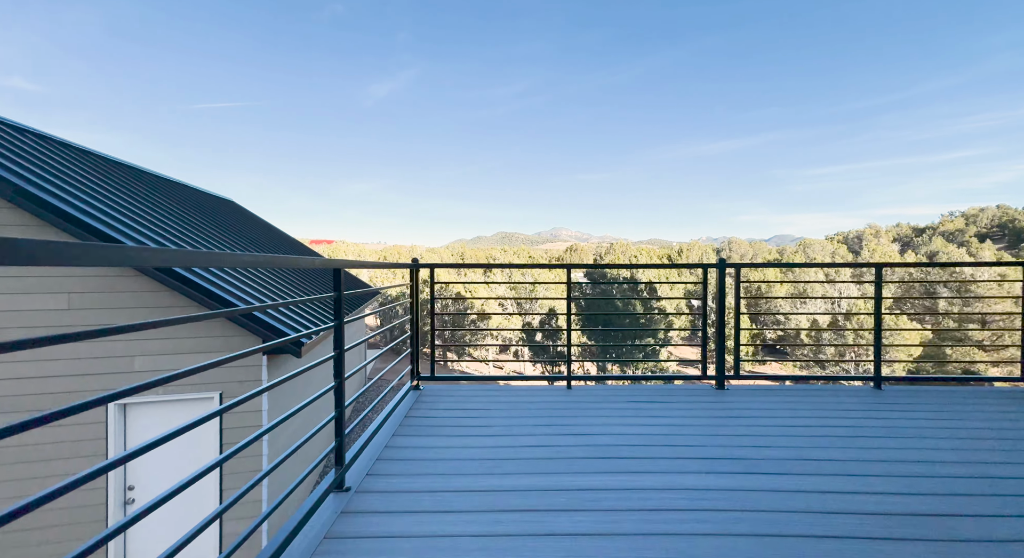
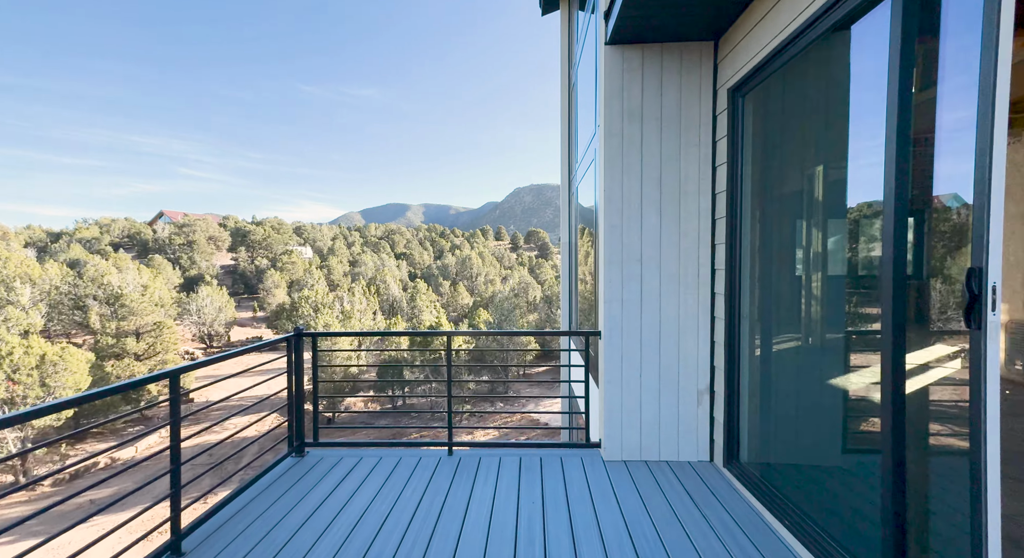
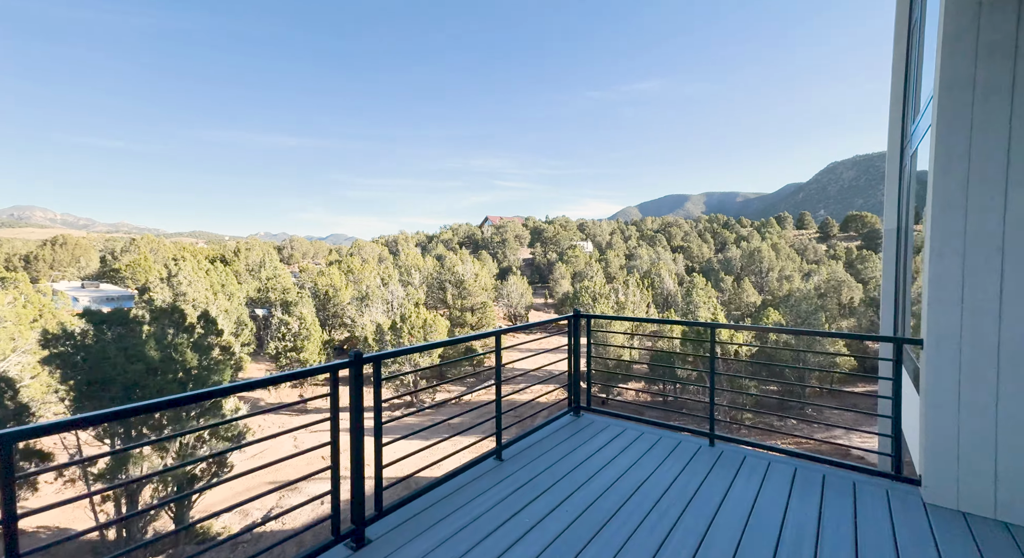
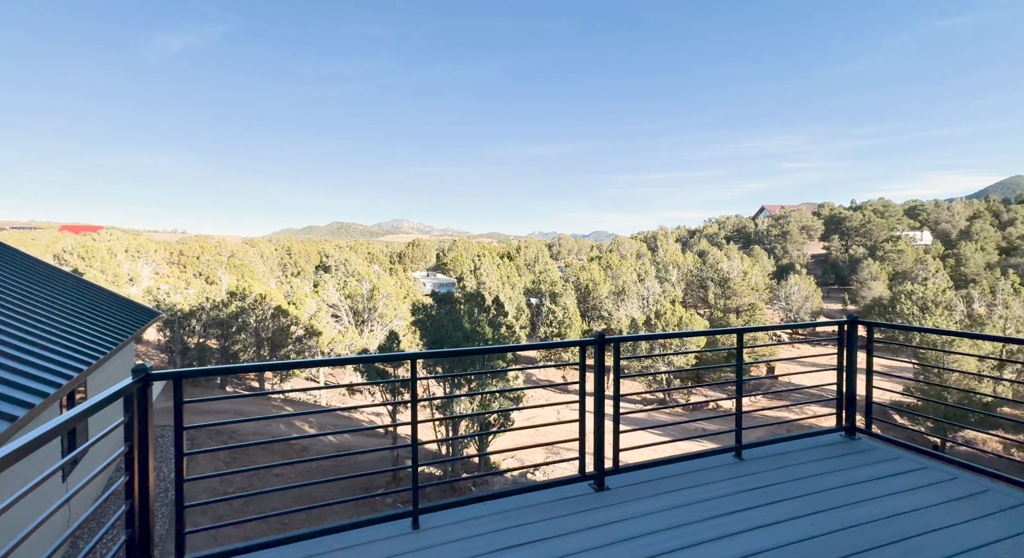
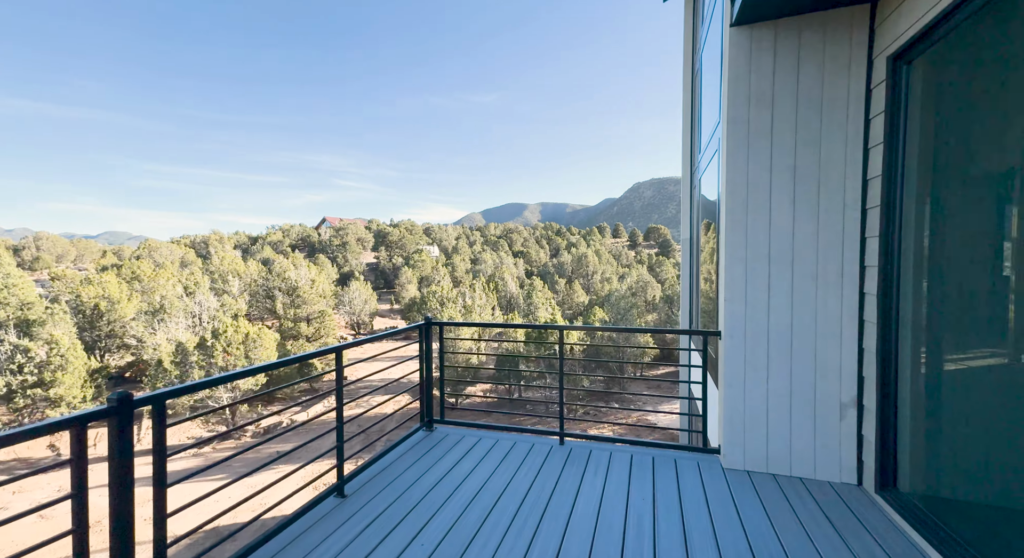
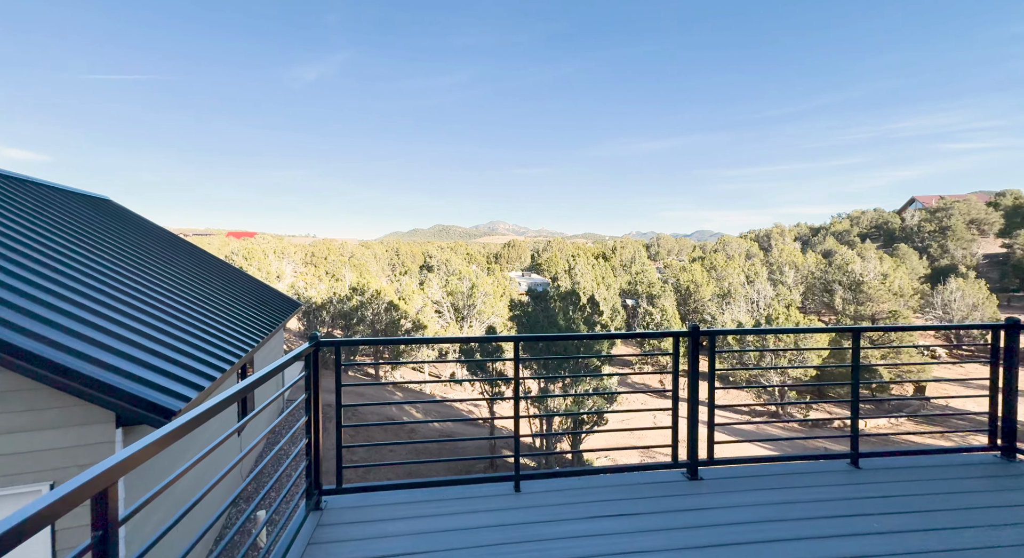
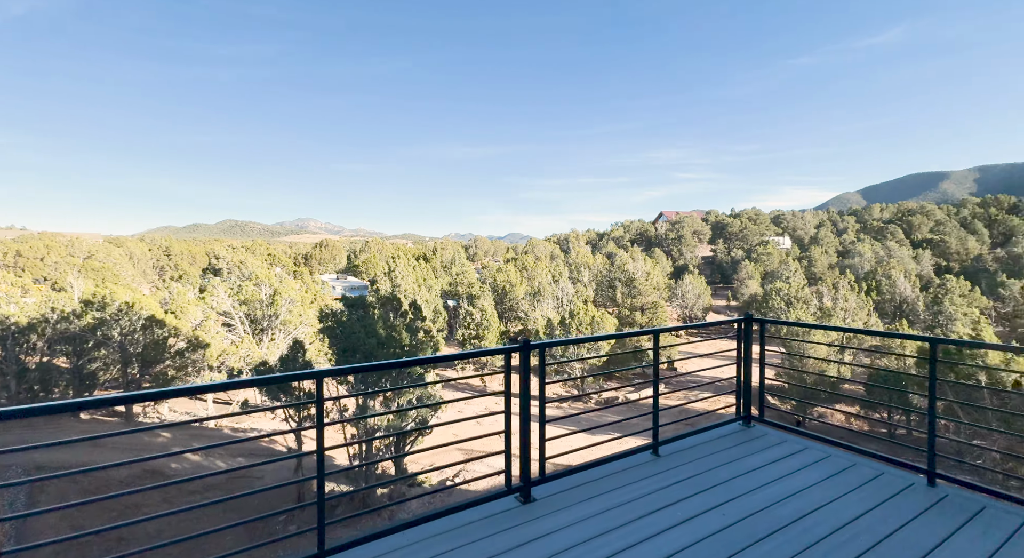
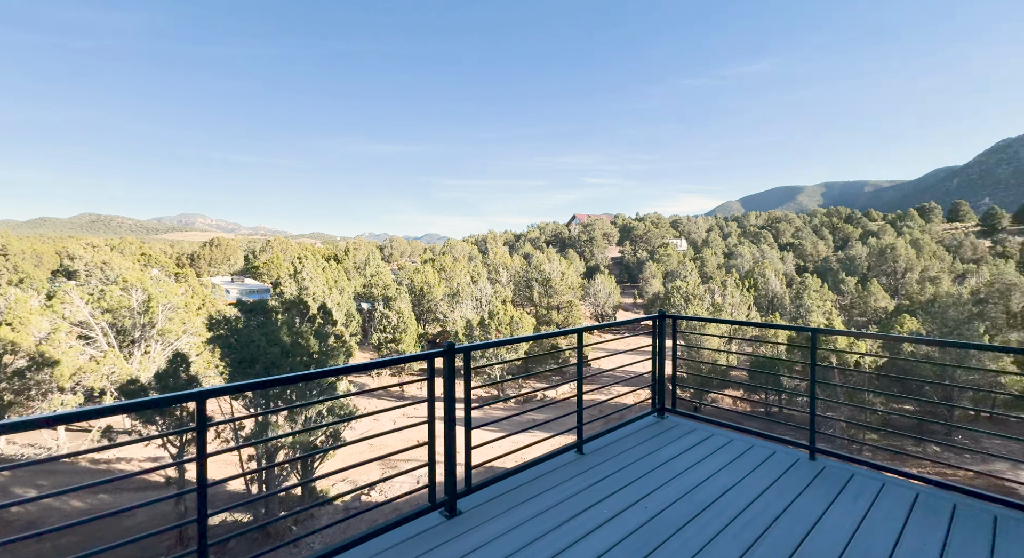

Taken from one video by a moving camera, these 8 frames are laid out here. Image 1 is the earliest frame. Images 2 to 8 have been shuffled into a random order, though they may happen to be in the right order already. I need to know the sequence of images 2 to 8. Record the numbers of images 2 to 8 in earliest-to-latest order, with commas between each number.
6, 4, 7, 8, 3, 5, 2
